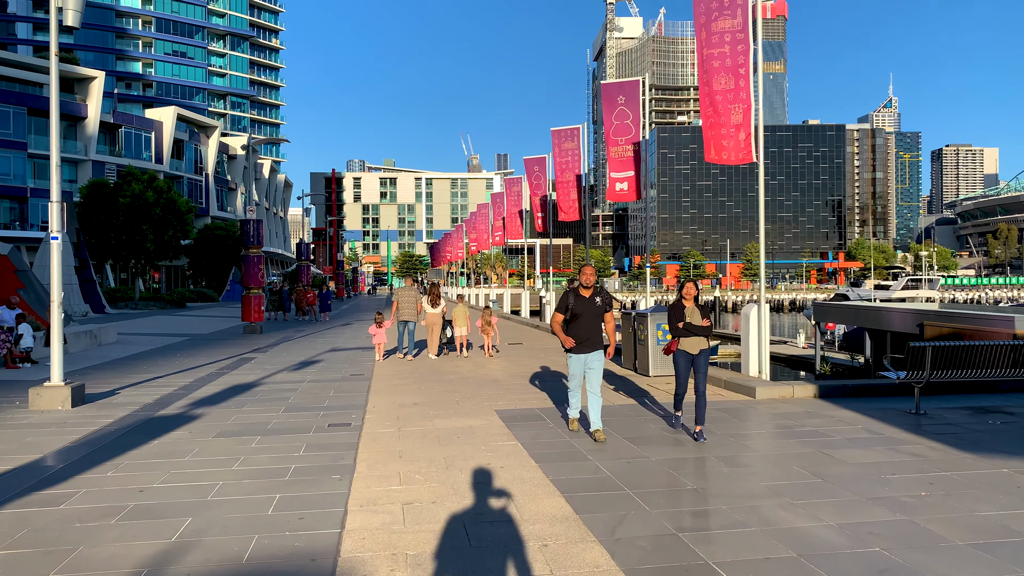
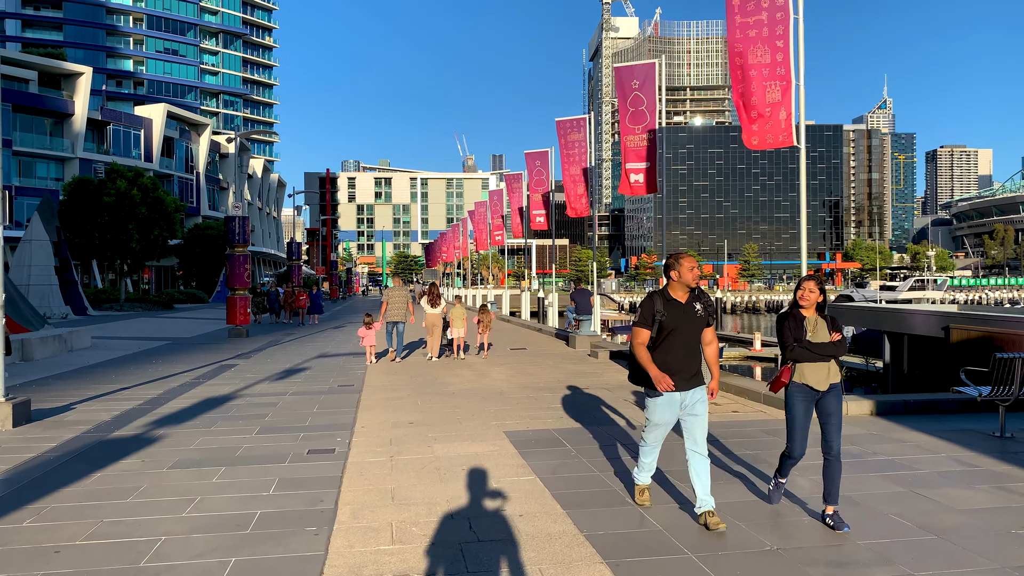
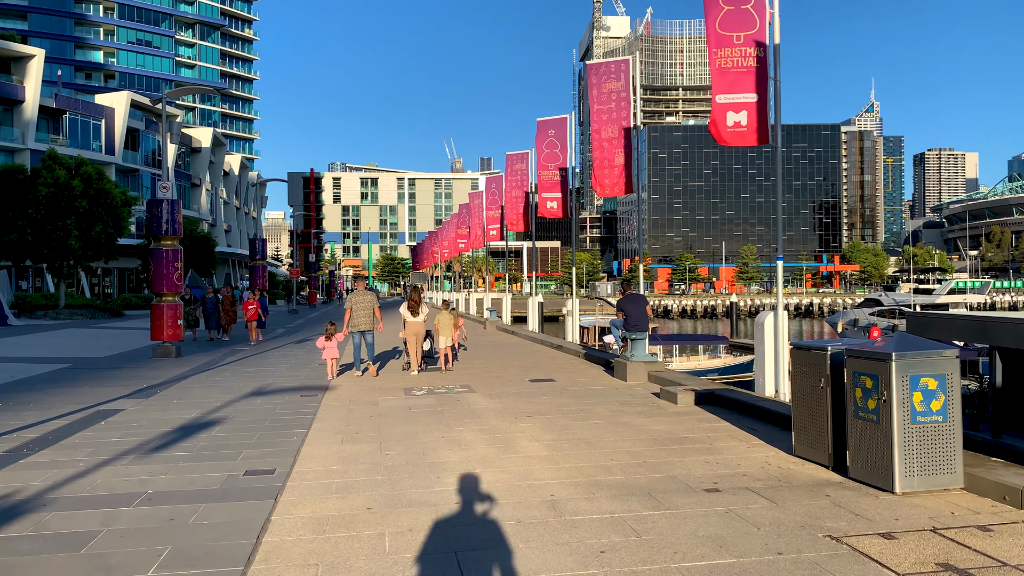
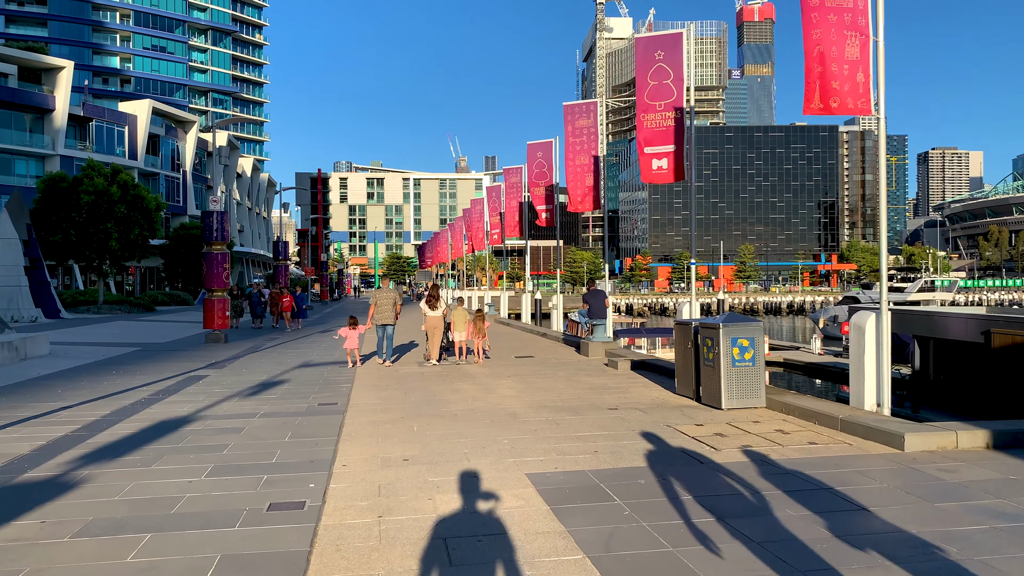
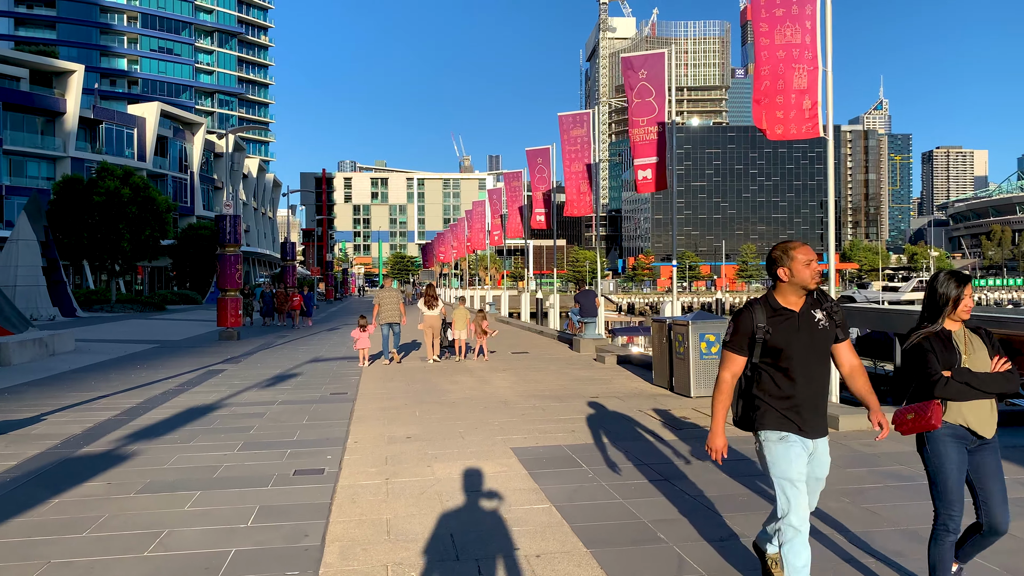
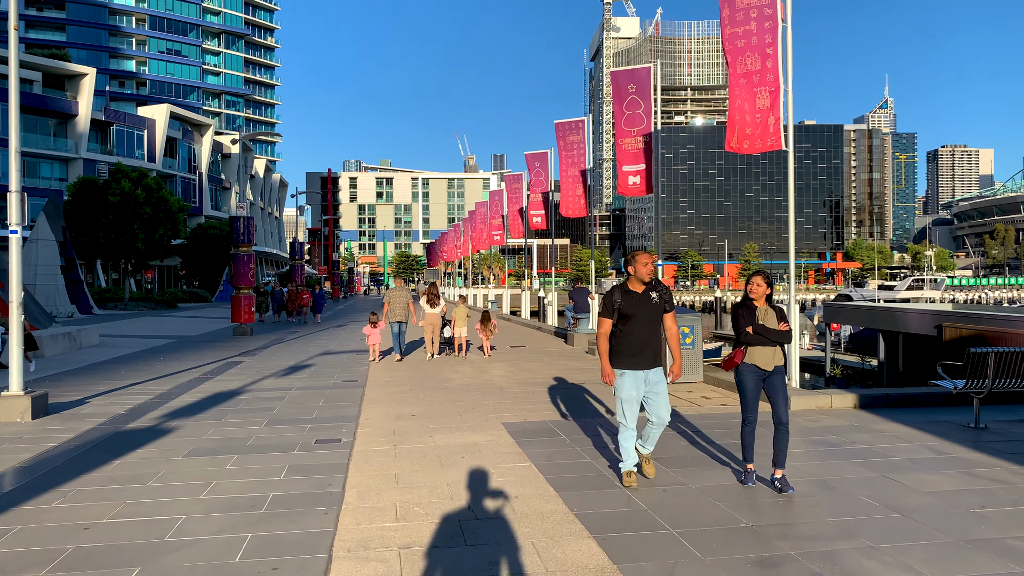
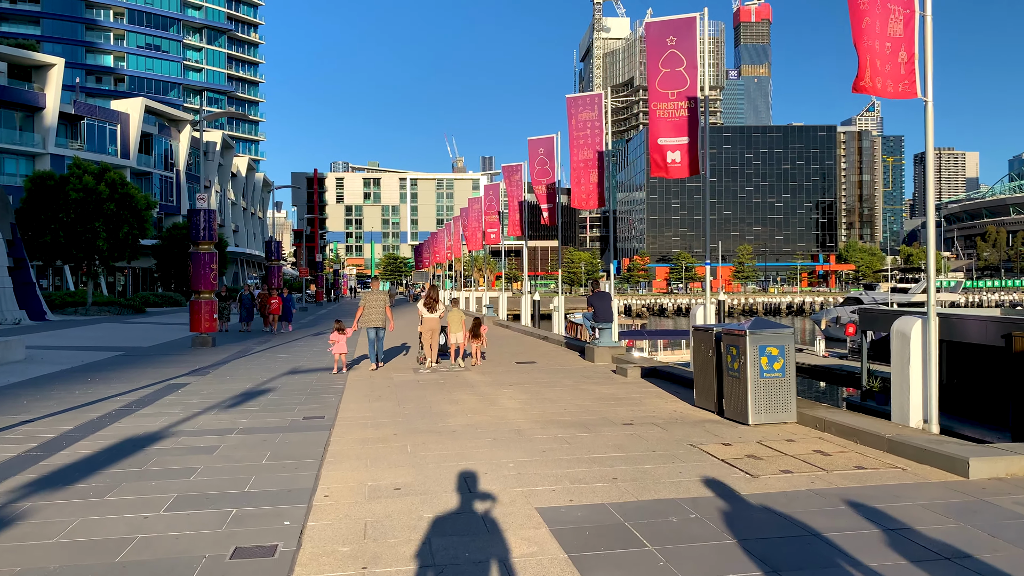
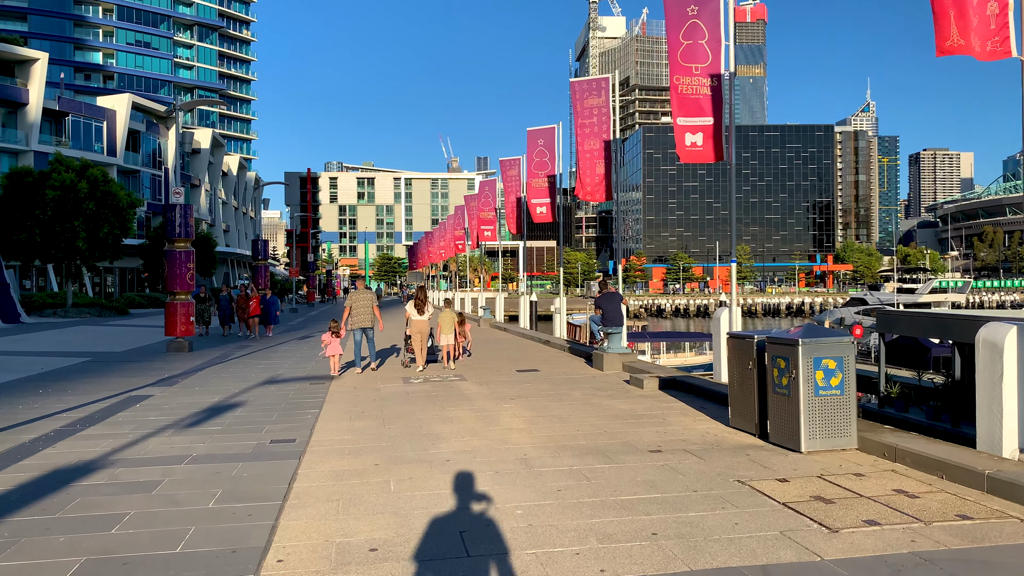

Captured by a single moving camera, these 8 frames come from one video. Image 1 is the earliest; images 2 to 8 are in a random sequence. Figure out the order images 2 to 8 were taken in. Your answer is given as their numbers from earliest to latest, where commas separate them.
6, 2, 5, 4, 7, 8, 3
